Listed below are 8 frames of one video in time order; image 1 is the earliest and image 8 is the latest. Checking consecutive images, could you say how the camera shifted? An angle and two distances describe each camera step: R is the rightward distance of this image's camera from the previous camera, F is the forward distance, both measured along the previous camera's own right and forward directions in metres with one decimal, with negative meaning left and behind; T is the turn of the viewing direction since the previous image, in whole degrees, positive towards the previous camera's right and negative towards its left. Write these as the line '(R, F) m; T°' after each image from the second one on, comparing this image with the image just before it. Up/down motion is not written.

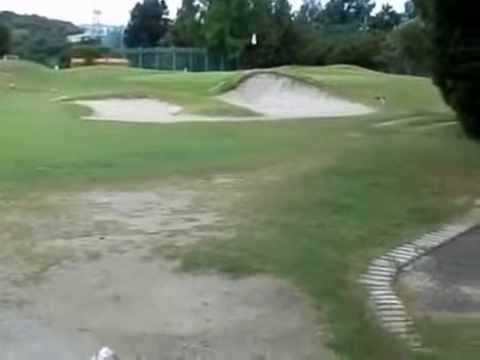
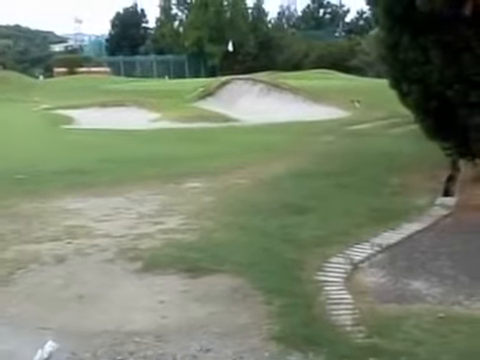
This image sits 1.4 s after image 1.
(+0.4, -0.4) m; +2°
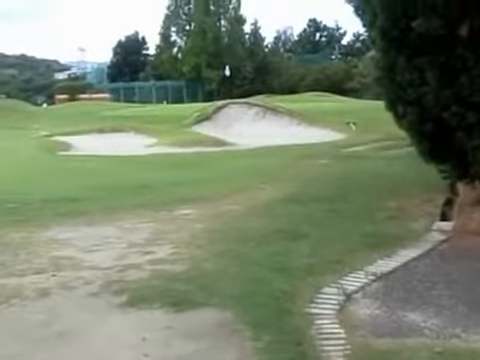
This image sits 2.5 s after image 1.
(+0.2, +0.2) m; 0°
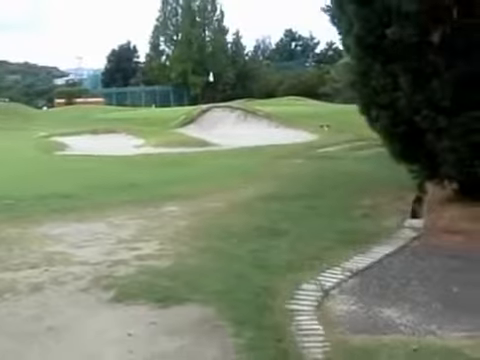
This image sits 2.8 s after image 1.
(0.0, -0.4) m; +2°
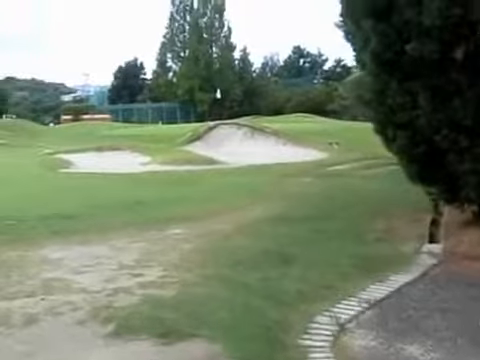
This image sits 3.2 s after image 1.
(-0.1, +0.5) m; -1°
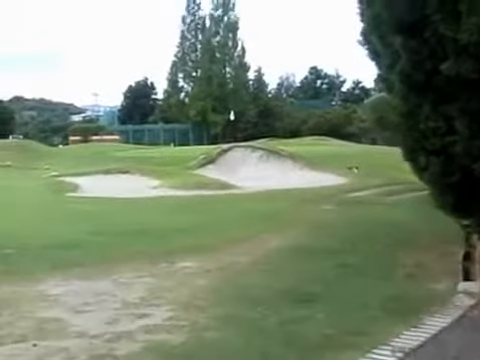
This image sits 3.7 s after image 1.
(-0.1, +0.8) m; -2°
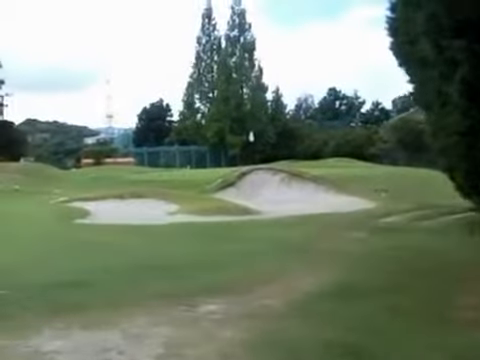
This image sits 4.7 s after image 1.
(-0.3, +1.4) m; -2°
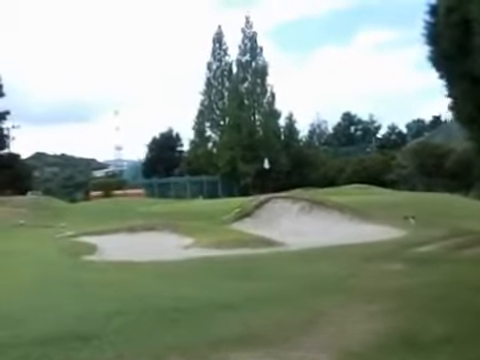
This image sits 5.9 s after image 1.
(-0.6, +1.6) m; -1°
